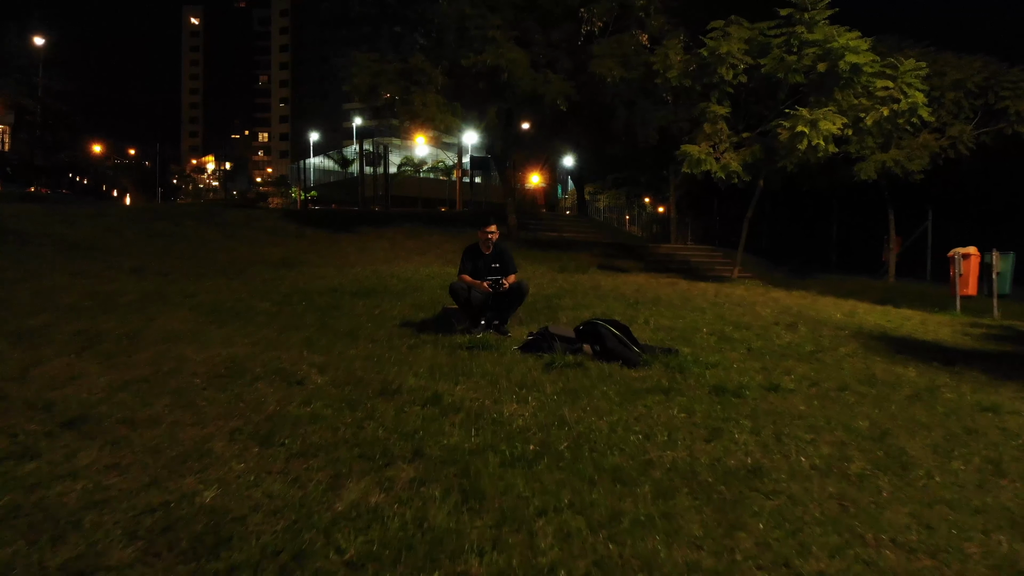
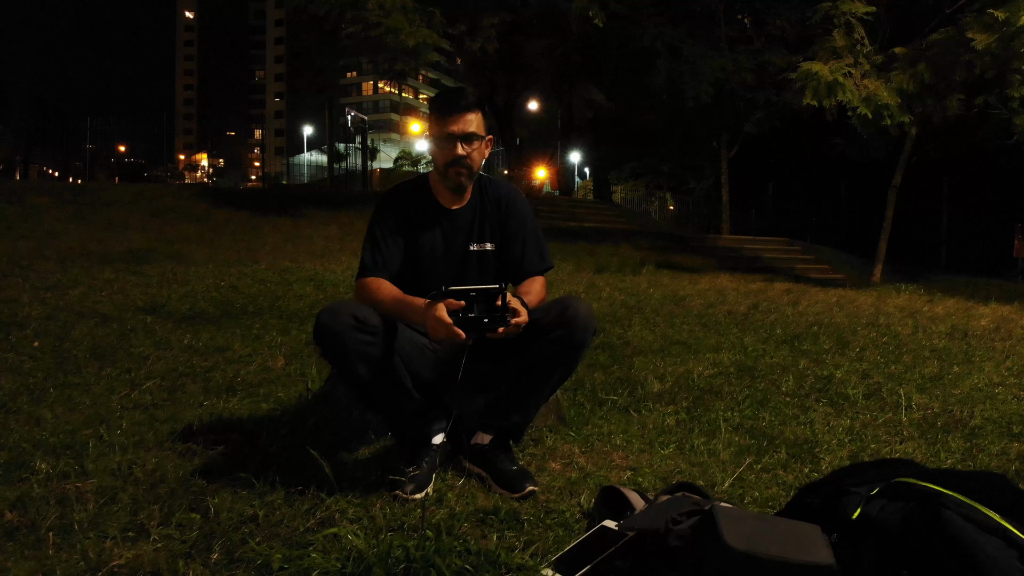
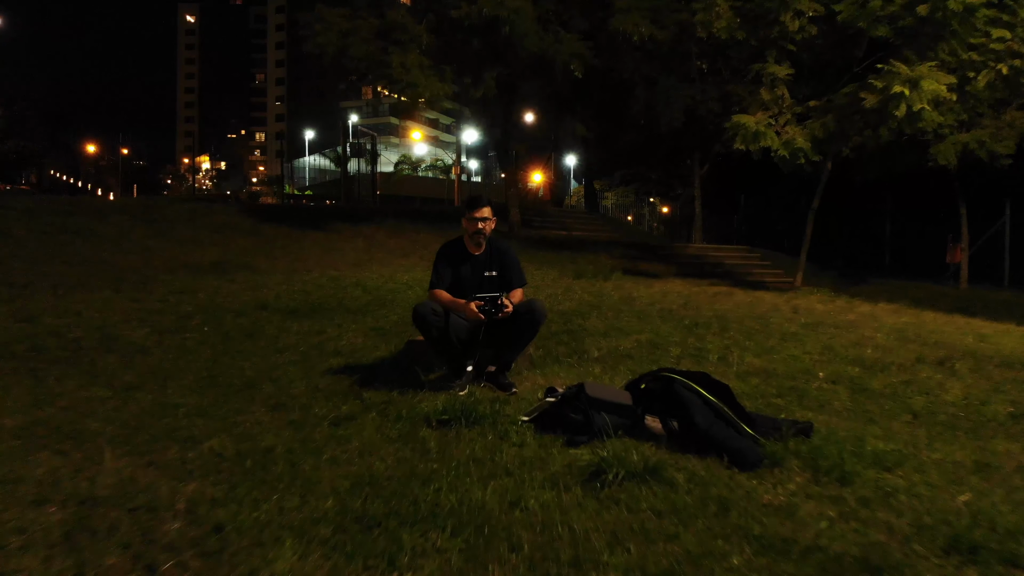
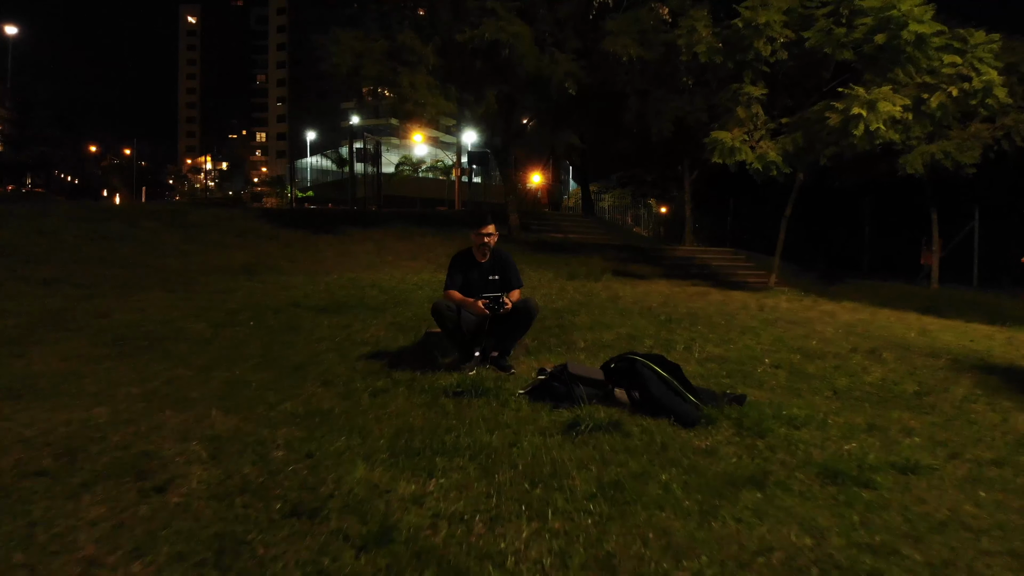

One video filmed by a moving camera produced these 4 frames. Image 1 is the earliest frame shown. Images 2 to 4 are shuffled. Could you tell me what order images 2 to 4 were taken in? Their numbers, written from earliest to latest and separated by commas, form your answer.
4, 3, 2
